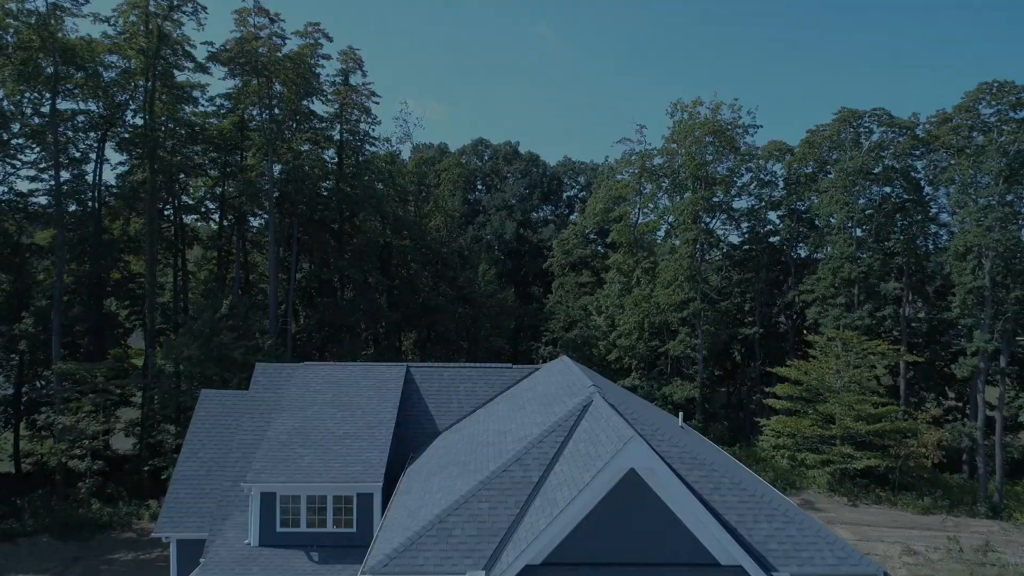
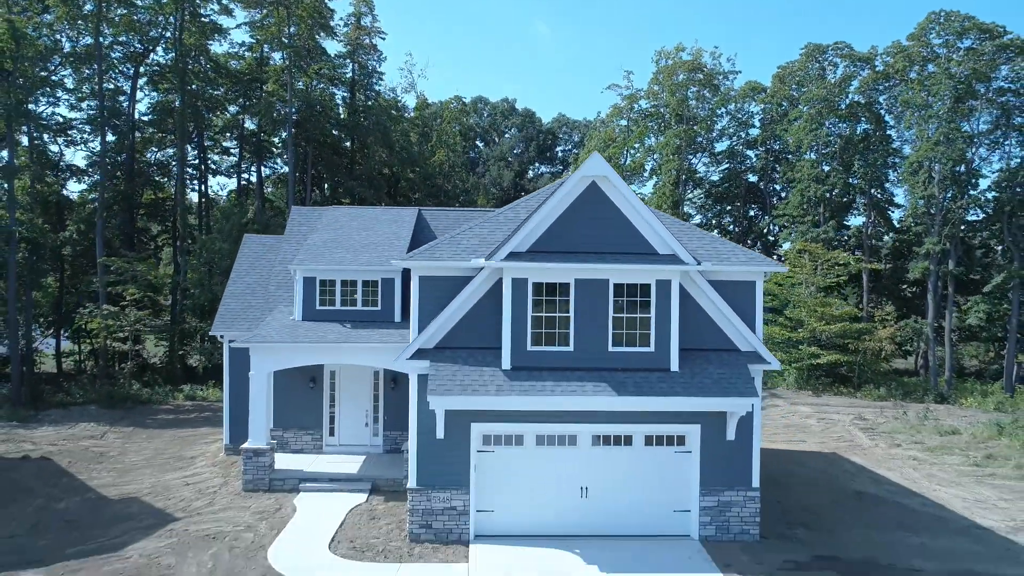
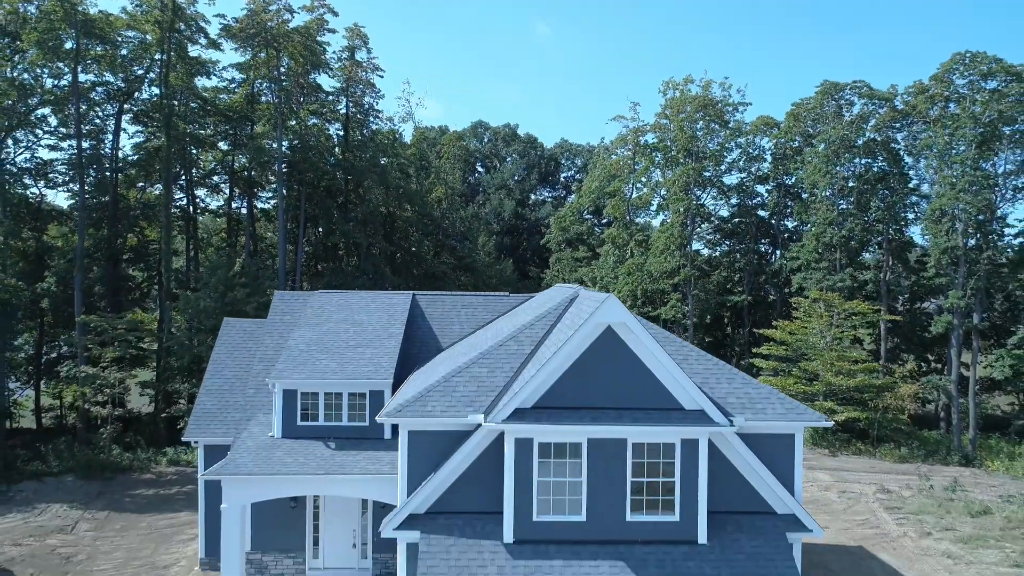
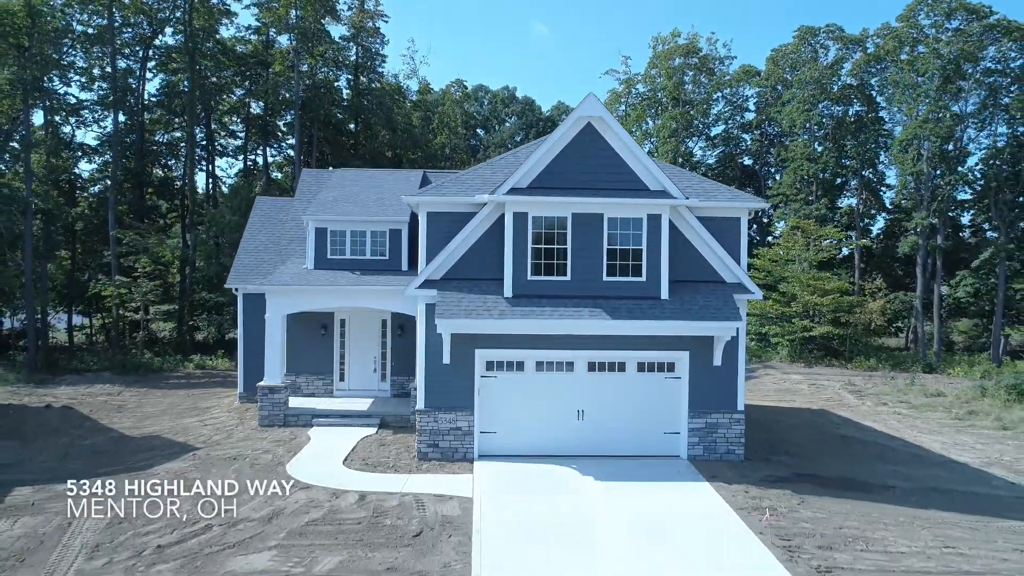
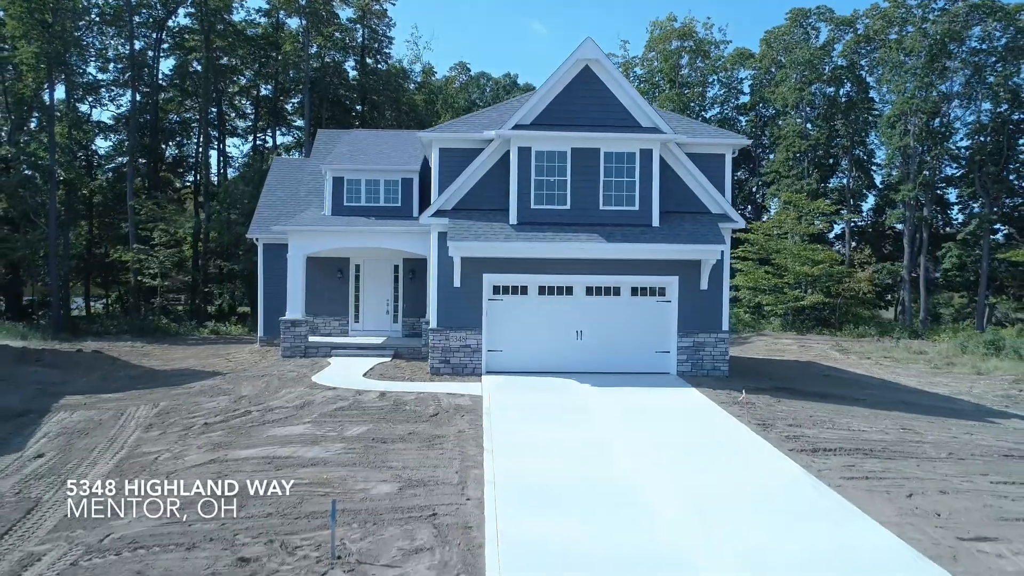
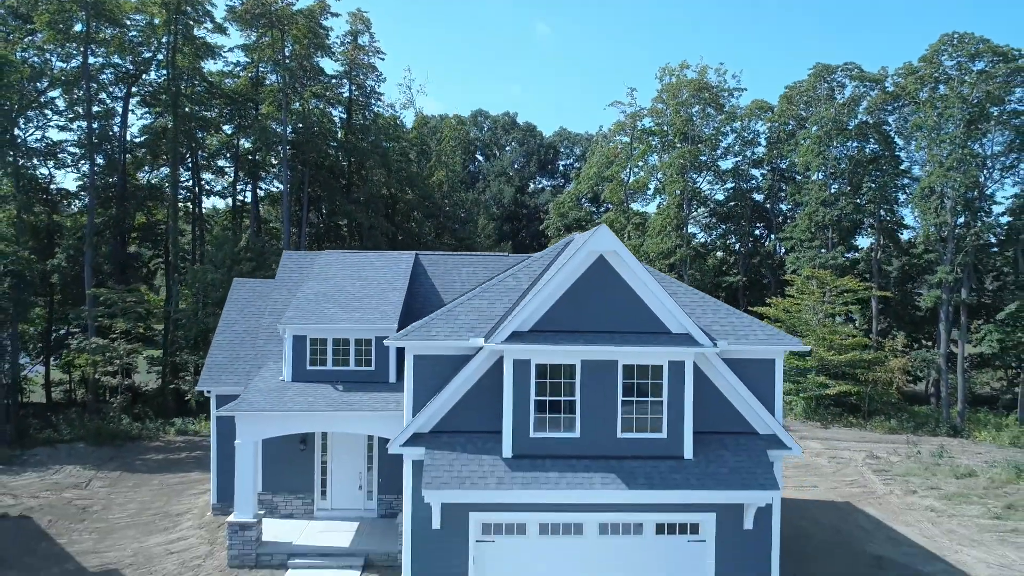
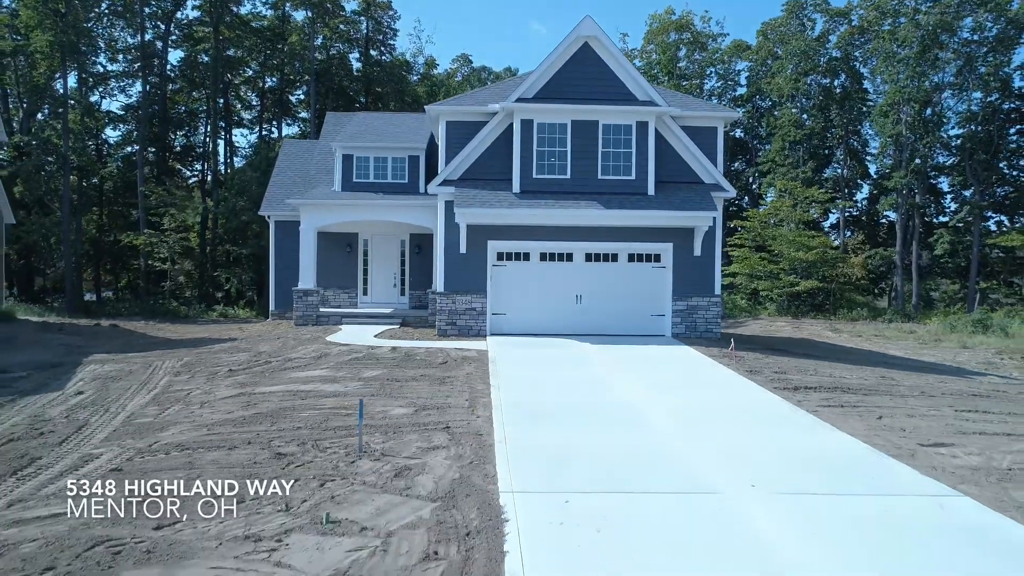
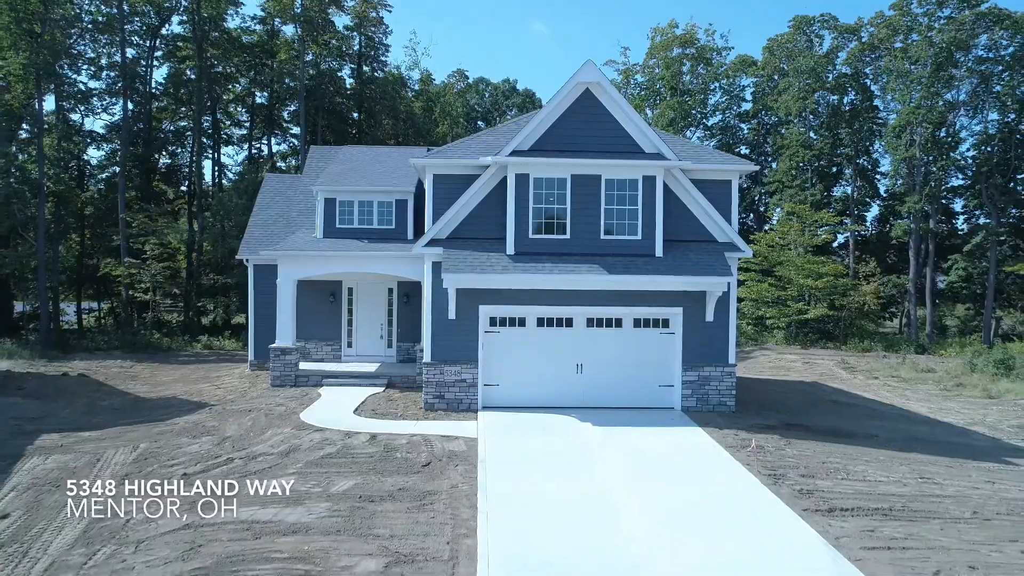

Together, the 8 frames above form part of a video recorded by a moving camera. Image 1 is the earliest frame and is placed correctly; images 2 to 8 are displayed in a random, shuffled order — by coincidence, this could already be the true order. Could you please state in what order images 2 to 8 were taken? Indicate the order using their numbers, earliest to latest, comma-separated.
3, 6, 2, 4, 8, 5, 7
